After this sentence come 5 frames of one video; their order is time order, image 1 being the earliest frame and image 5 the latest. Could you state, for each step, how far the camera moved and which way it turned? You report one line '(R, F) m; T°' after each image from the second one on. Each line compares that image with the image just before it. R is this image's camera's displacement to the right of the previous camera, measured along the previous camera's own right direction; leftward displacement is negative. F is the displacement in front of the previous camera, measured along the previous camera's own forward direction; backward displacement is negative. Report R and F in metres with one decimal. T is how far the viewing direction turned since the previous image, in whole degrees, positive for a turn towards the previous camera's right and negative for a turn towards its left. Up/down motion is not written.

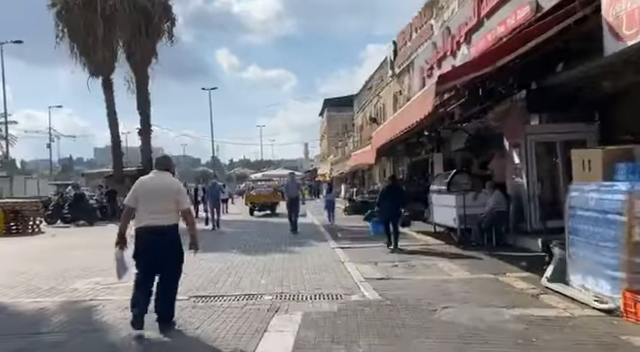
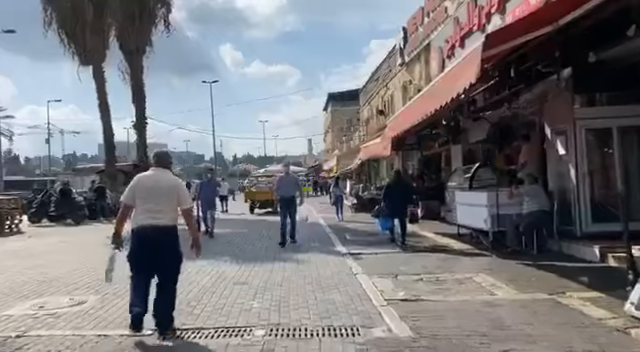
(-0.1, +1.9) m; 0°
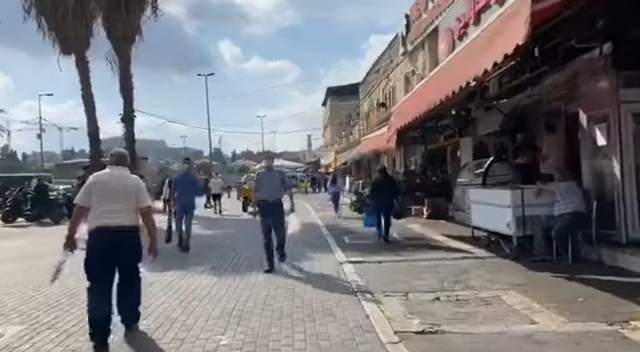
(+0.1, +1.6) m; 0°
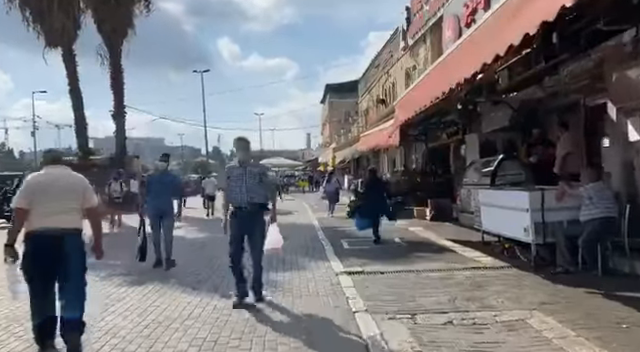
(+0.1, +1.1) m; 0°
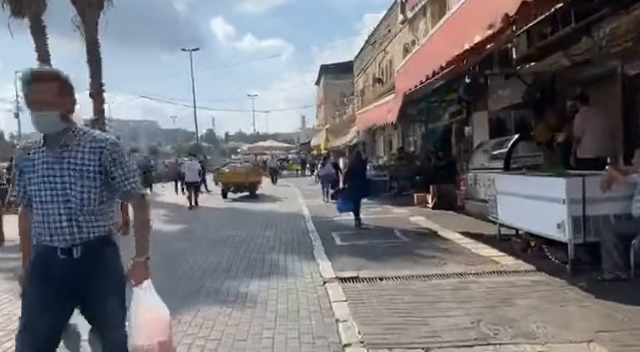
(+0.1, +1.7) m; +1°
